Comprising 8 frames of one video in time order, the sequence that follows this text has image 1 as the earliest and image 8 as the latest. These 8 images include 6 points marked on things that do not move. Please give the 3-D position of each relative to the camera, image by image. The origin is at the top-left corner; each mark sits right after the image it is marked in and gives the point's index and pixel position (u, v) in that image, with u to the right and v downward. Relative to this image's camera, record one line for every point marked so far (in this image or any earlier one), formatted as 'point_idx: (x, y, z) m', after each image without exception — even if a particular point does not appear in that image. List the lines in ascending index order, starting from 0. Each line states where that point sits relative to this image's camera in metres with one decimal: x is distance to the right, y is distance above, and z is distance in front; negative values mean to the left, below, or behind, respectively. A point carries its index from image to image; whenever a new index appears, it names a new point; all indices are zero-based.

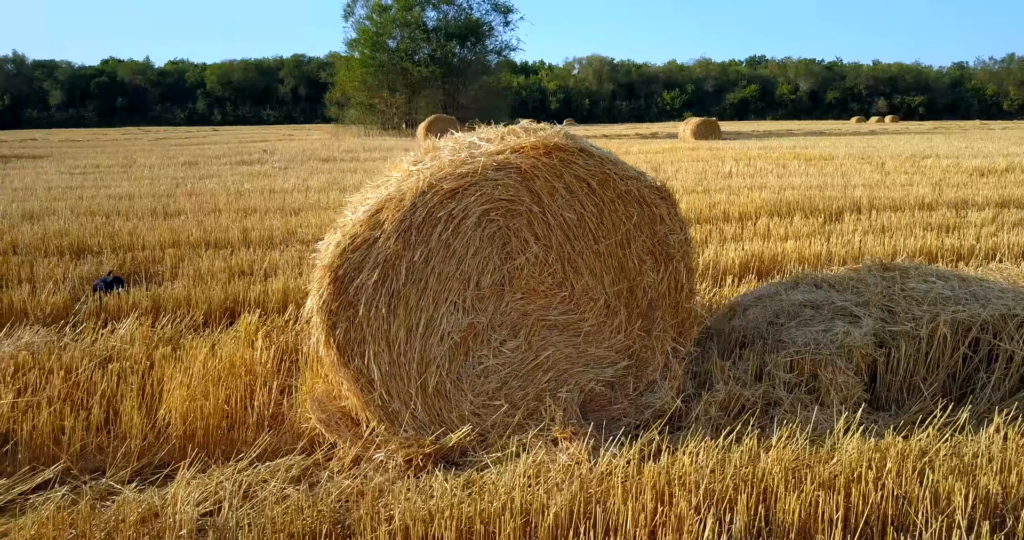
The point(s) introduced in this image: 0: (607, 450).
0: (+0.3, -0.6, +2.7) m
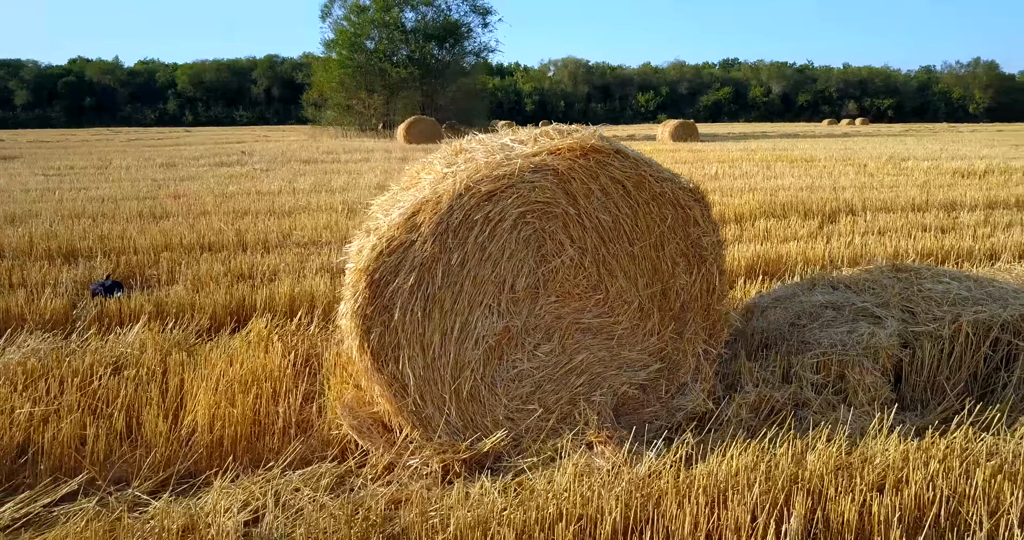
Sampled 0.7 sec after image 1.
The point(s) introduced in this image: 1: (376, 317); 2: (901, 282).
0: (+0.5, -0.6, +2.7) m
1: (-0.5, -0.2, +2.7) m
2: (+1.9, -0.1, +3.8) m
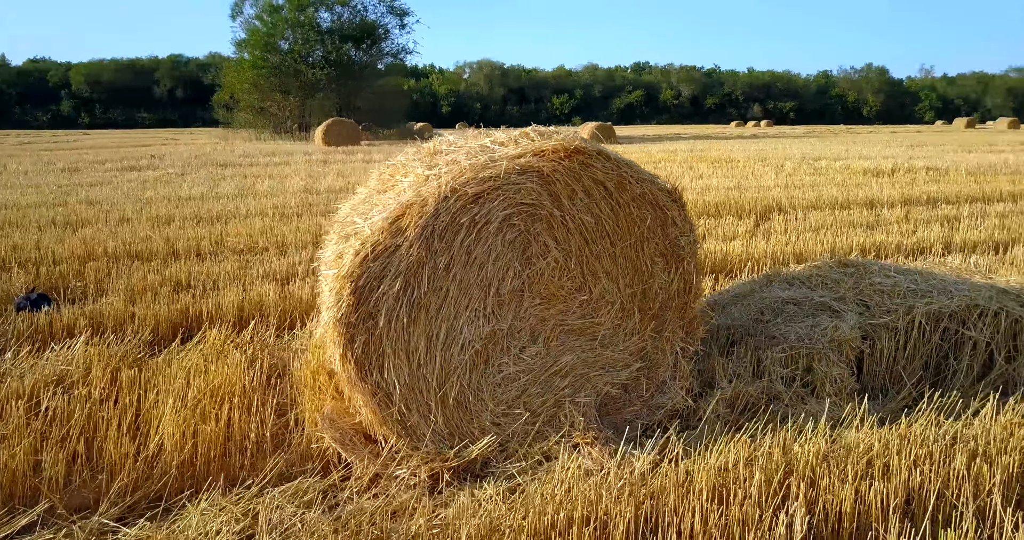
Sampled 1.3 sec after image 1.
0: (+0.4, -0.6, +2.7) m
1: (-0.5, -0.2, +2.6) m
2: (+1.8, 0.0, +4.0) m
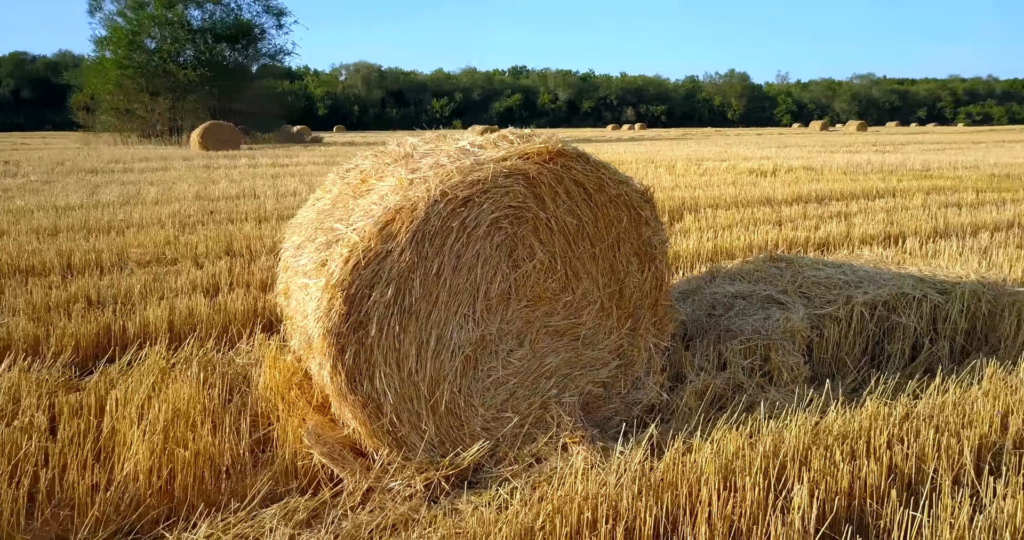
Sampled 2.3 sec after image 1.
0: (+0.4, -0.6, +2.8) m
1: (-0.5, -0.2, +2.5) m
2: (+1.5, 0.0, +4.2) m
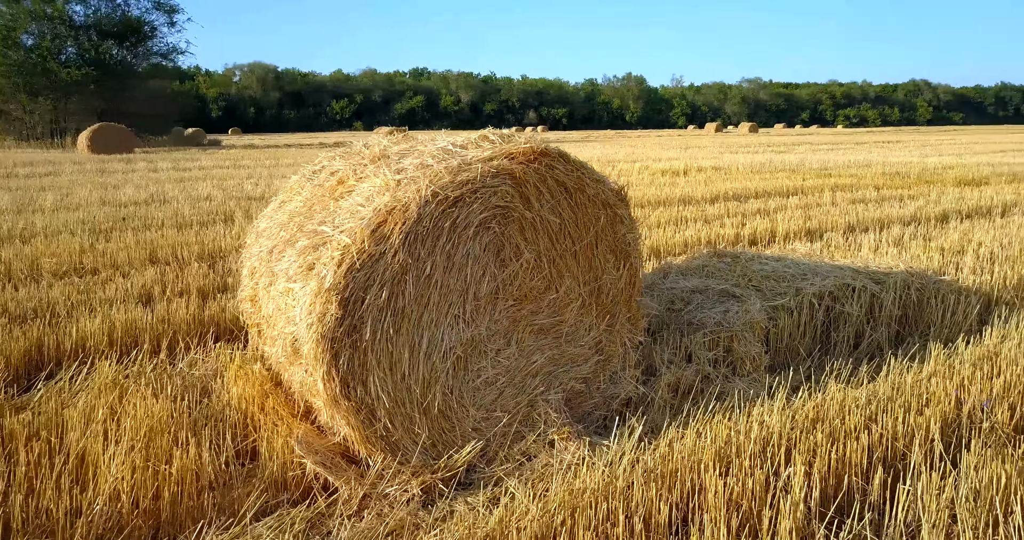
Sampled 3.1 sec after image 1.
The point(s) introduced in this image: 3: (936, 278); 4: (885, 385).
0: (+0.4, -0.6, +2.8) m
1: (-0.5, -0.2, +2.5) m
2: (+1.3, 0.0, +4.4) m
3: (+2.5, 0.0, +4.6) m
4: (+1.5, -0.5, +3.1) m
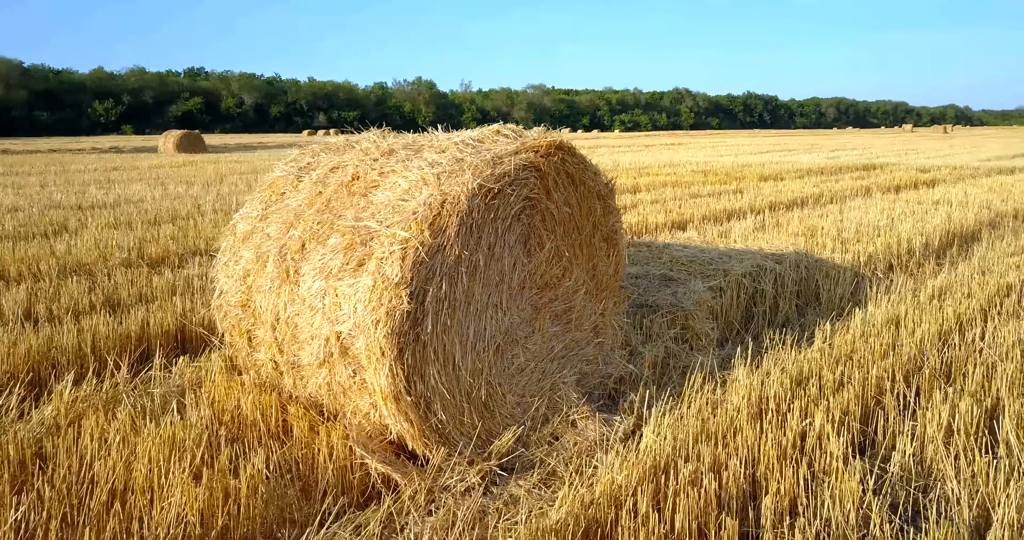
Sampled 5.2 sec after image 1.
0: (+0.5, -0.6, +3.0) m
1: (-0.3, -0.2, +2.5) m
2: (+0.9, +0.1, +4.8) m
3: (+2.1, +0.1, +5.3) m
4: (+1.5, -0.4, +3.6) m
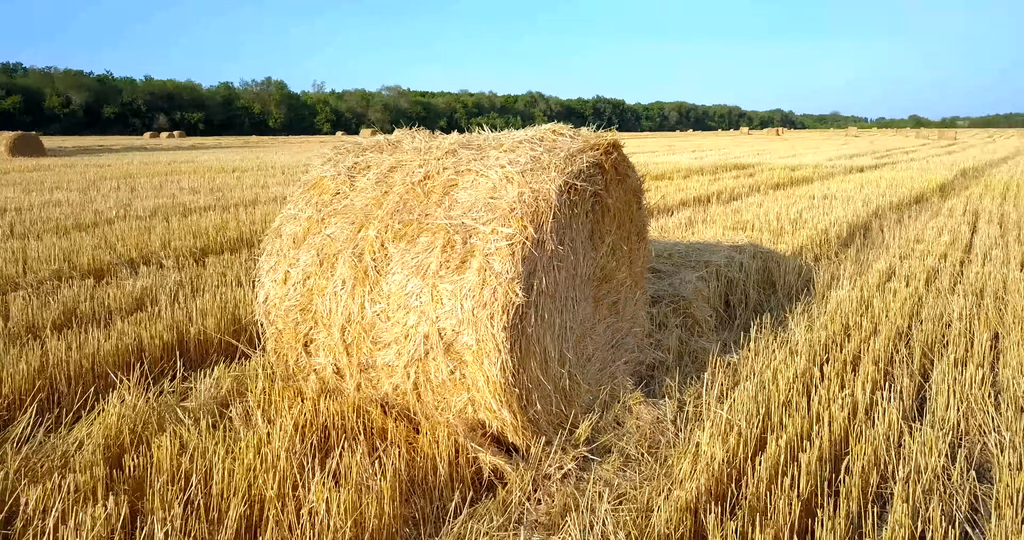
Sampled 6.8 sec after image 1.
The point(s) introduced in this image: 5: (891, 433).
0: (+0.7, -0.5, +3.2) m
1: (0.0, -0.2, +2.5) m
2: (+0.8, +0.1, +5.1) m
3: (+1.8, +0.2, +5.7) m
4: (+1.6, -0.3, +4.0) m
5: (+1.4, -0.6, +2.7) m
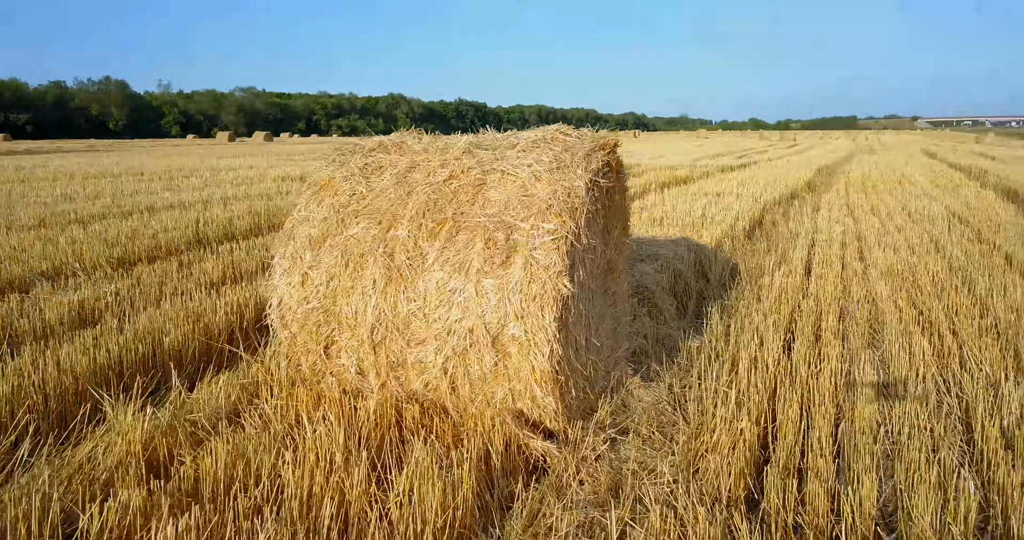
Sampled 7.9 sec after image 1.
0: (+0.8, -0.5, +3.5) m
1: (+0.2, -0.2, +2.6) m
2: (+0.5, +0.2, +5.3) m
3: (+1.4, +0.2, +6.1) m
4: (+1.5, -0.2, +4.4) m
5: (+1.5, -0.5, +3.1) m
